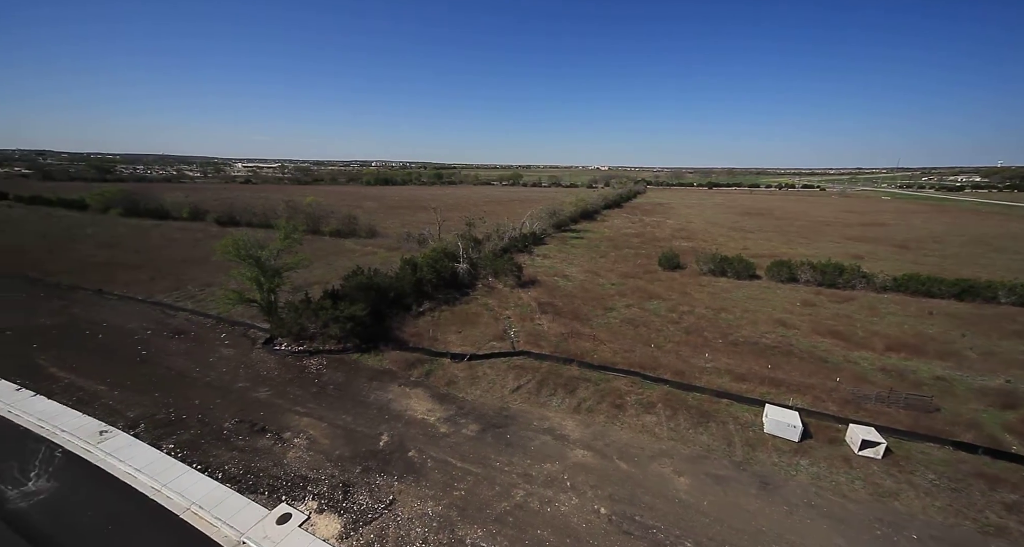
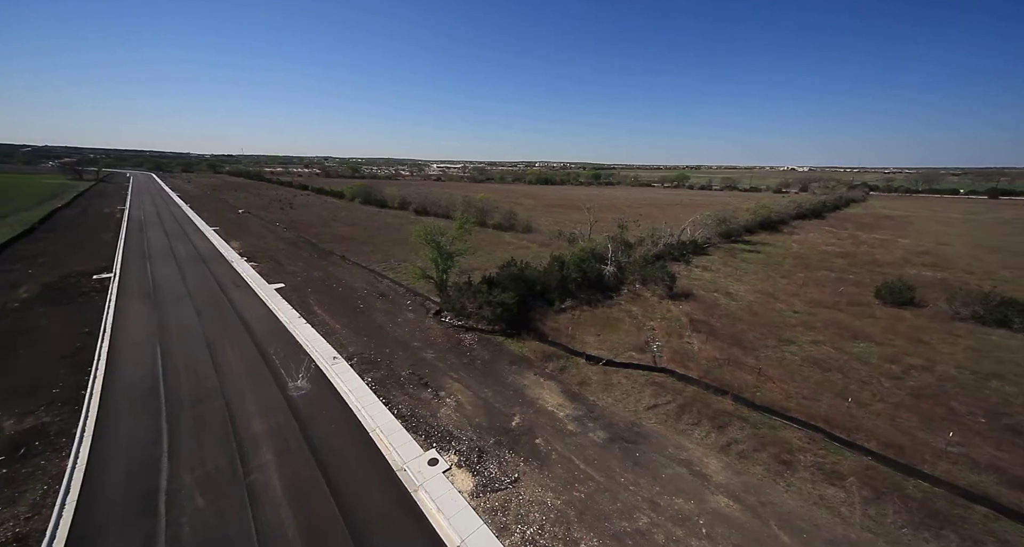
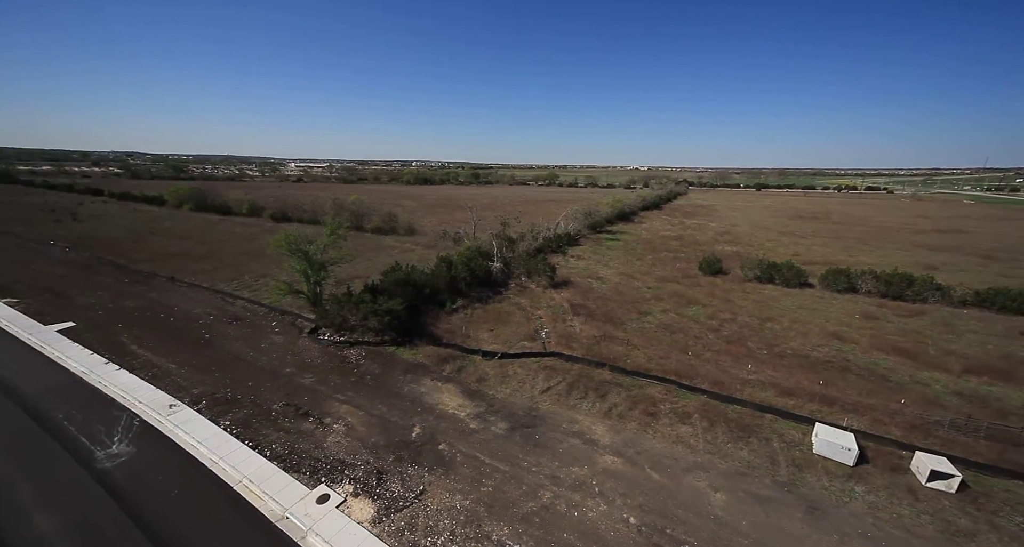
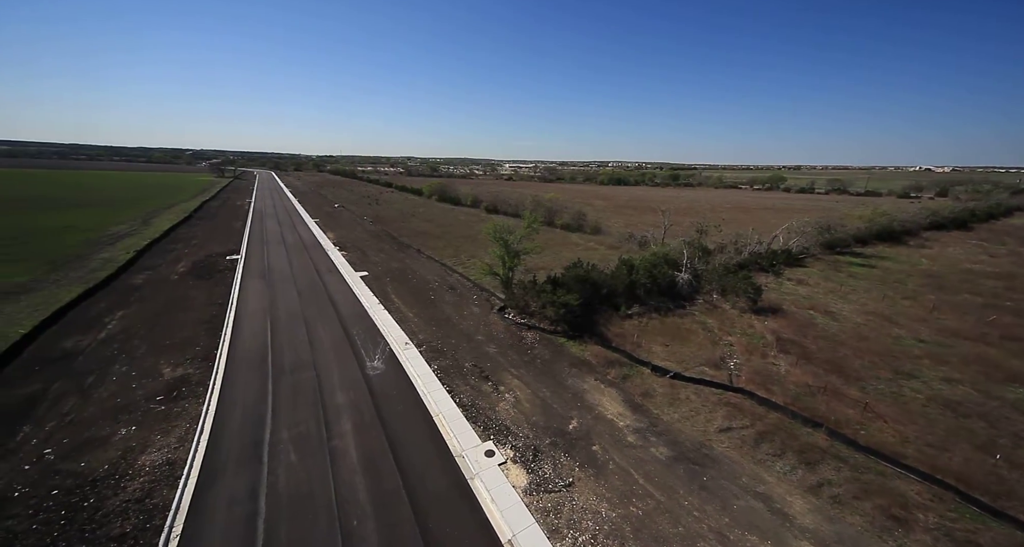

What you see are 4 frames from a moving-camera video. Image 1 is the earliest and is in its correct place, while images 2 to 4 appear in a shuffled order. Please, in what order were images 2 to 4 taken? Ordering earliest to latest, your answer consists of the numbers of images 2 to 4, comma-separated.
3, 2, 4
